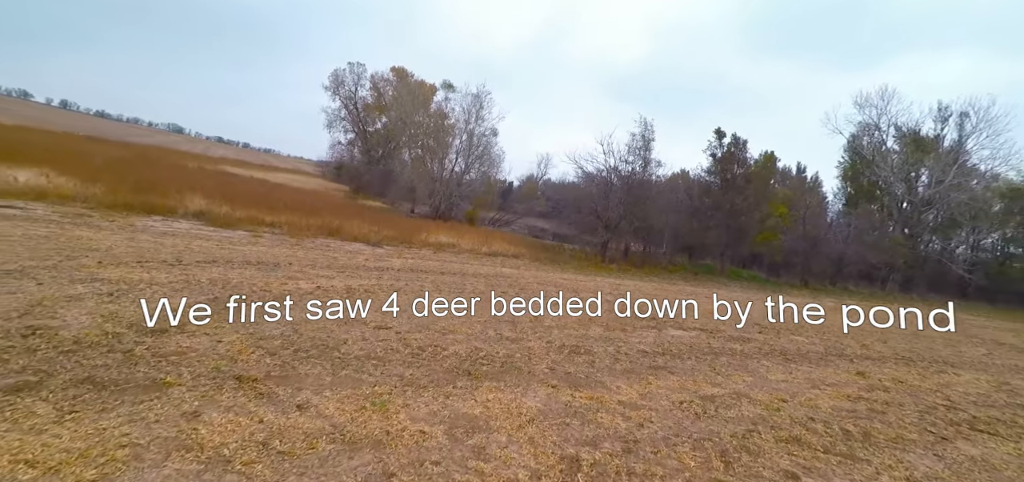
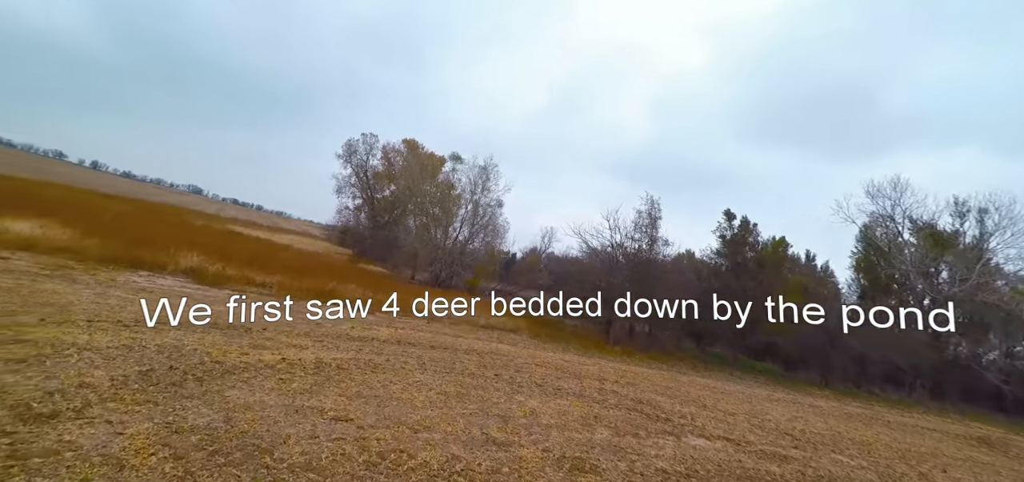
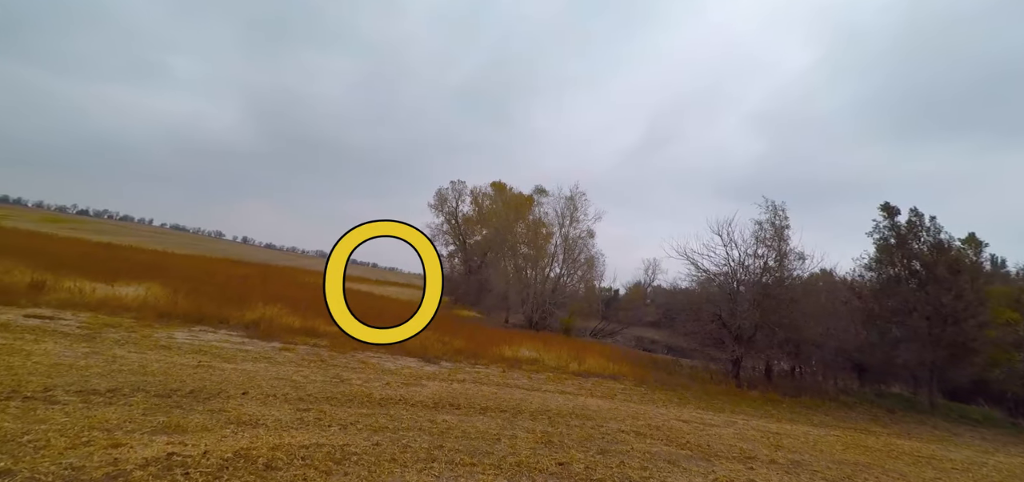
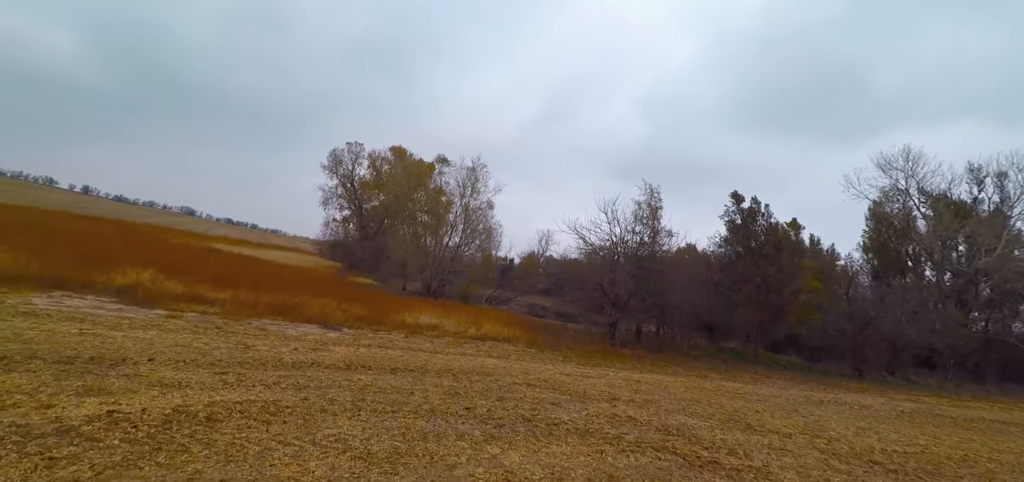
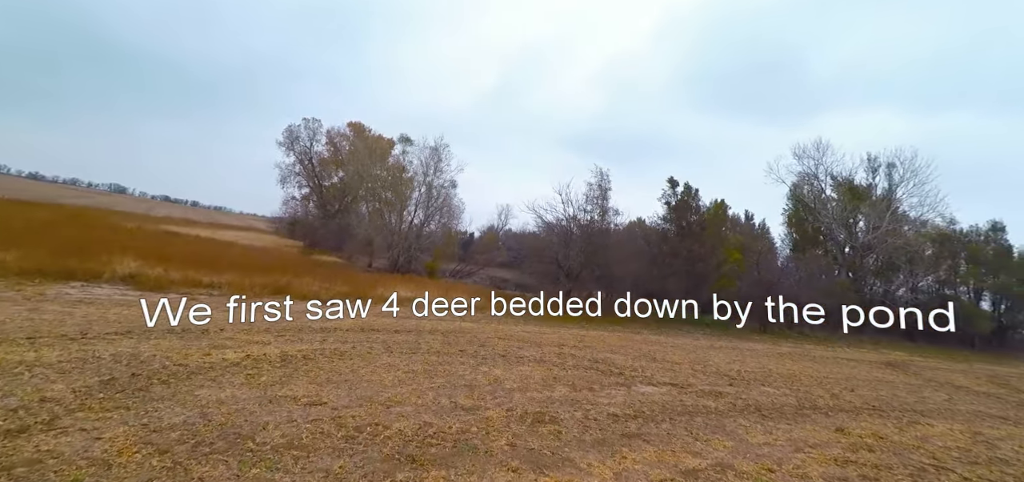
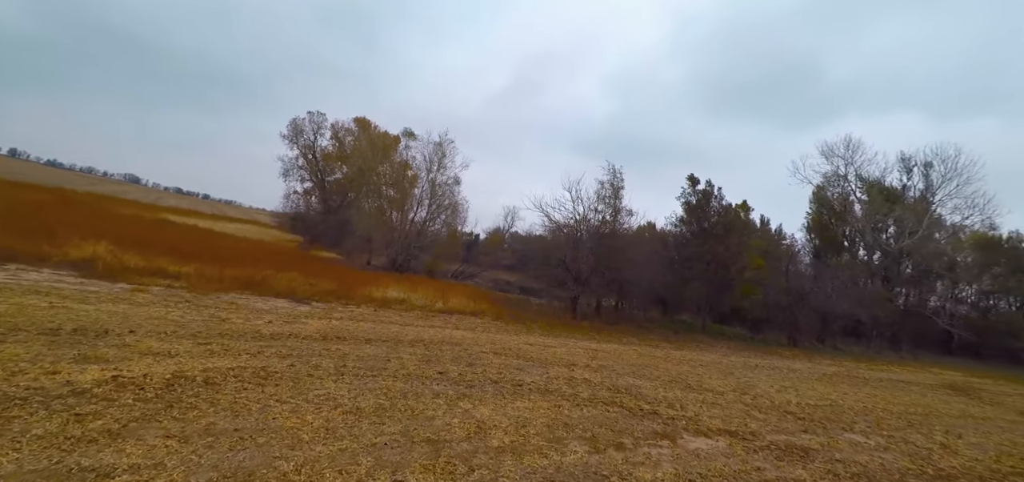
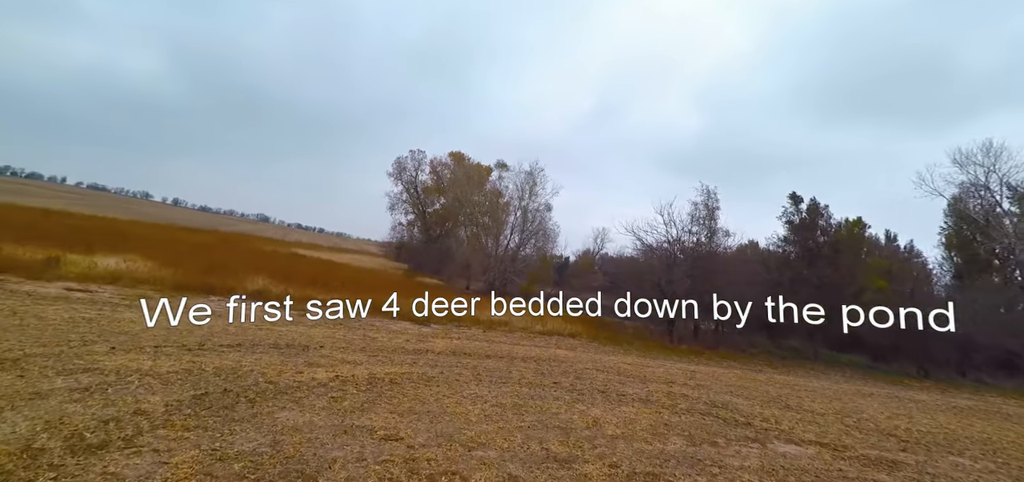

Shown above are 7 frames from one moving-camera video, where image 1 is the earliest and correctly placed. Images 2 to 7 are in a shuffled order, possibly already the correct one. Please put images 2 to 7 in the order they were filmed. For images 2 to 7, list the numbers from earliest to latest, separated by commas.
5, 2, 7, 6, 4, 3
